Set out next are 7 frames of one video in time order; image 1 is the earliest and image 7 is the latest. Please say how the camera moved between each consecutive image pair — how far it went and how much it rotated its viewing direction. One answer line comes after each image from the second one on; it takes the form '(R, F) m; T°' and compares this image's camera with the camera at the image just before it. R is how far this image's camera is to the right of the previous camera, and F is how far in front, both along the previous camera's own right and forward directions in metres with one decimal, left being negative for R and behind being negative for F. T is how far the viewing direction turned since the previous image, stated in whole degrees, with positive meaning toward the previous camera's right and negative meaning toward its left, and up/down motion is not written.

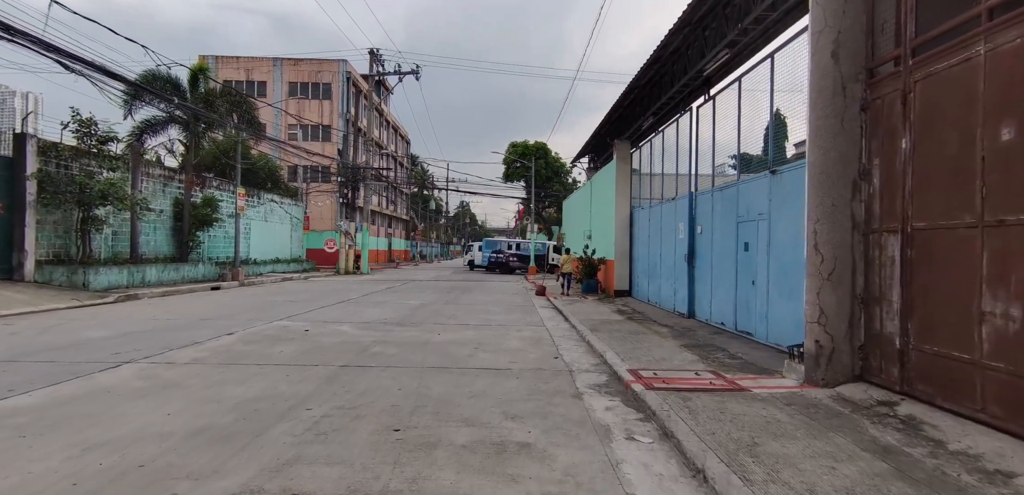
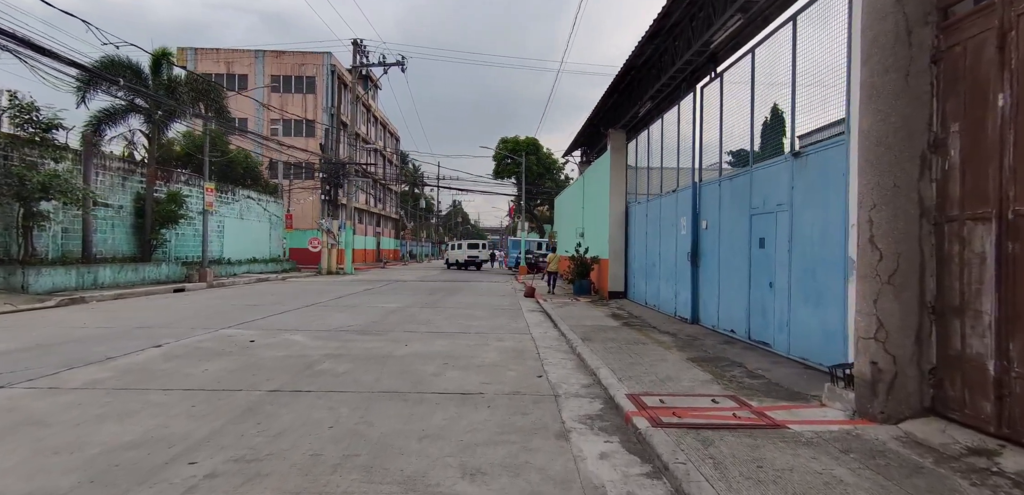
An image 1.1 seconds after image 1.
(+0.2, +1.3) m; +1°
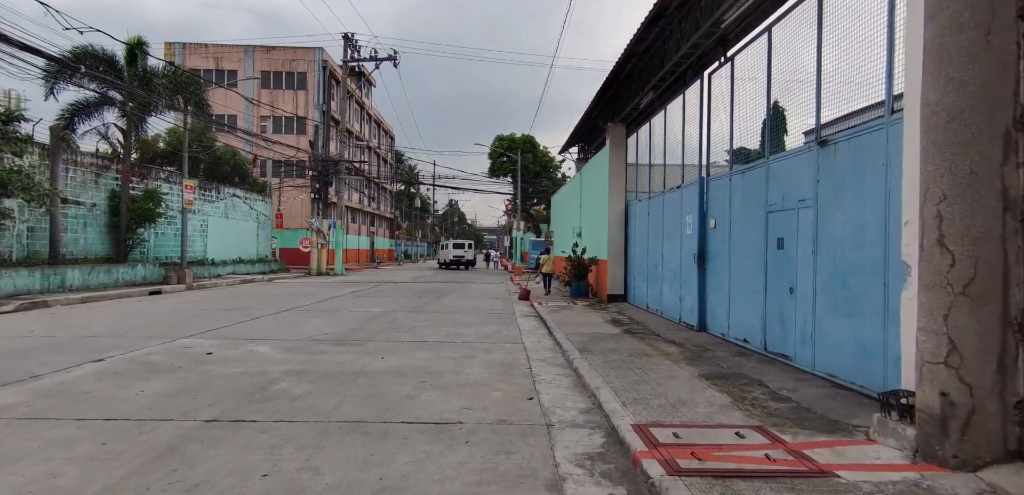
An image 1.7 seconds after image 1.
(+0.1, +0.9) m; 0°
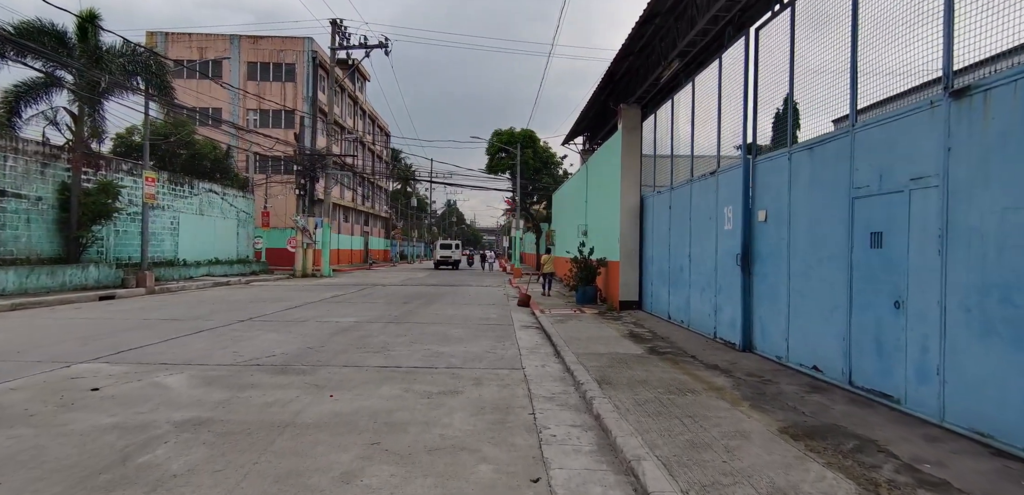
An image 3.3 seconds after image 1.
(0.0, +2.0) m; 0°
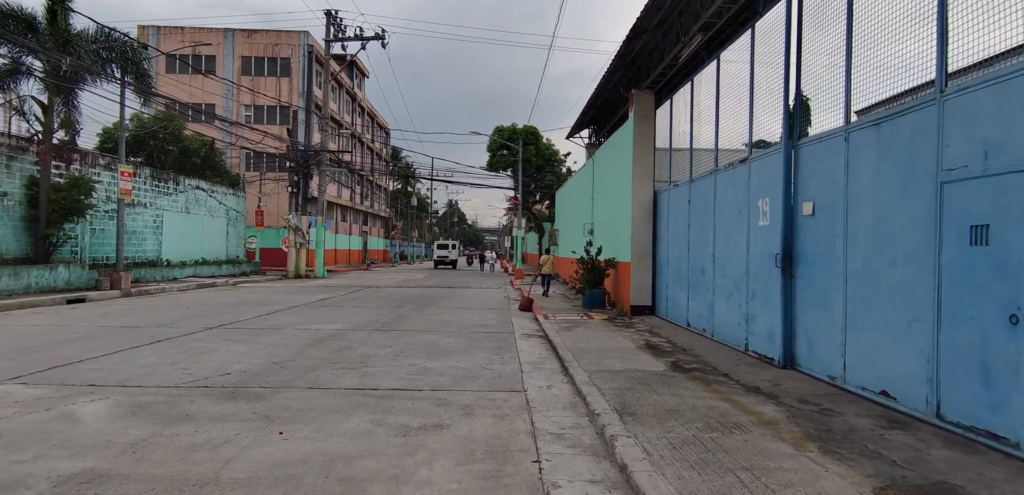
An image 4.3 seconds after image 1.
(0.0, +1.2) m; 0°
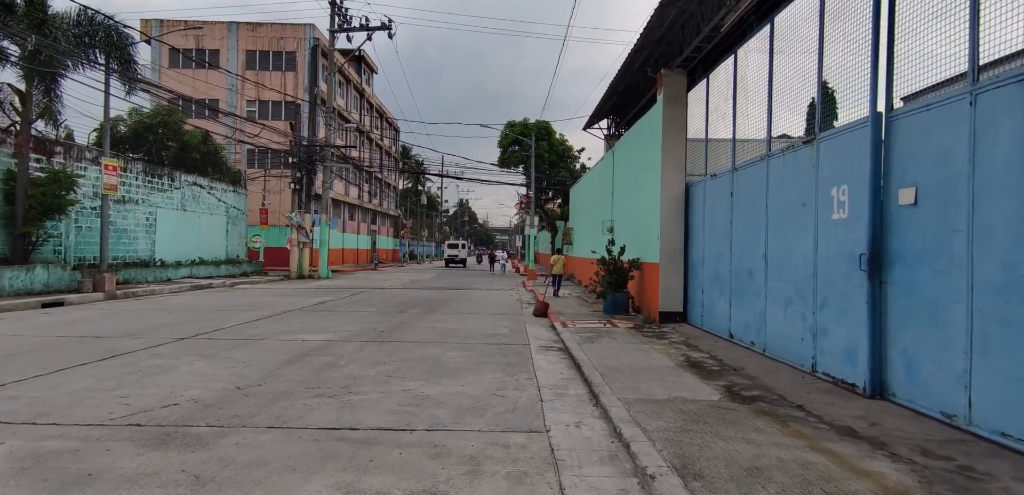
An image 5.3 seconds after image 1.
(-0.1, +1.3) m; -1°
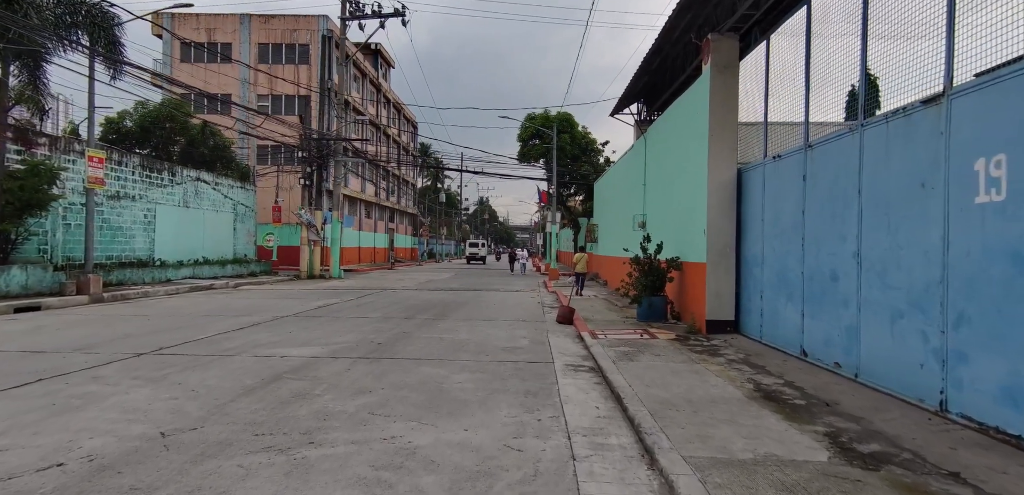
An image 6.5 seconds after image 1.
(0.0, +1.6) m; -2°
